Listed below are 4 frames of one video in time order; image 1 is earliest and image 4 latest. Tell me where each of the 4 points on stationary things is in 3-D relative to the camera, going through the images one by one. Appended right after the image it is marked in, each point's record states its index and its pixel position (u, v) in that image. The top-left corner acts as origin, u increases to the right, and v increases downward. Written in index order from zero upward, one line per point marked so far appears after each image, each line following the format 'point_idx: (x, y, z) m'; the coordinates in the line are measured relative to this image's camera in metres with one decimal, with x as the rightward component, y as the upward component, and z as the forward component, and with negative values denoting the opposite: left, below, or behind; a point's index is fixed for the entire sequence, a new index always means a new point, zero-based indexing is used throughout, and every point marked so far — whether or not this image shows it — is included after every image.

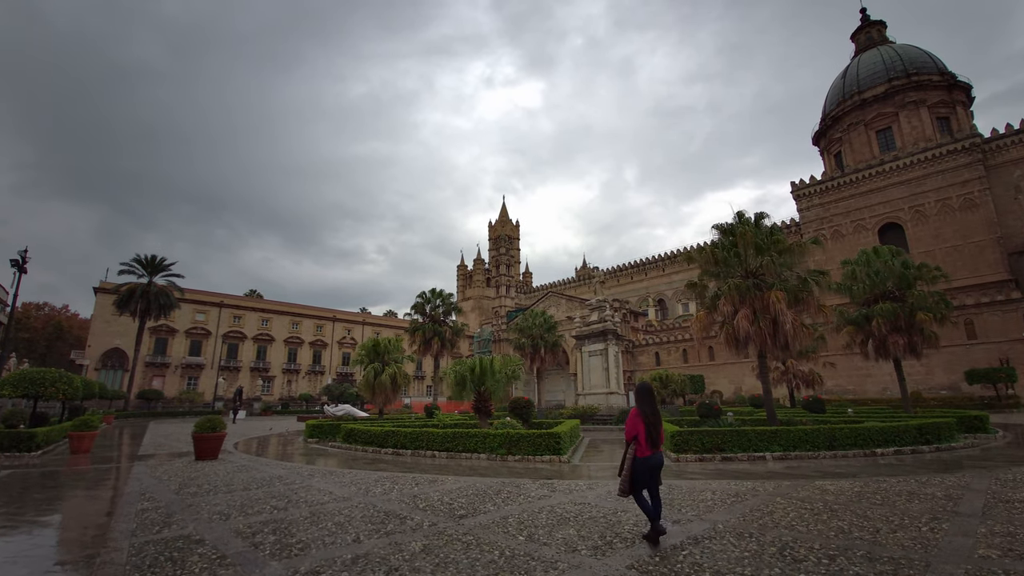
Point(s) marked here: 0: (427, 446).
0: (-2.5, -4.7, +14.3) m
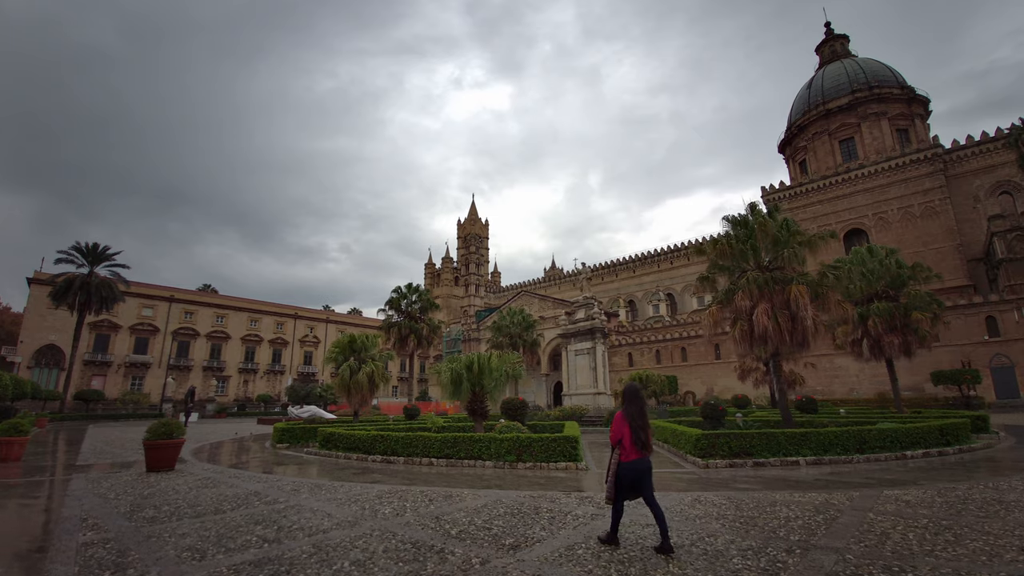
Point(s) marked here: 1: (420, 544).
0: (-2.4, -4.4, +12.8) m
1: (-1.1, -2.9, +5.5) m
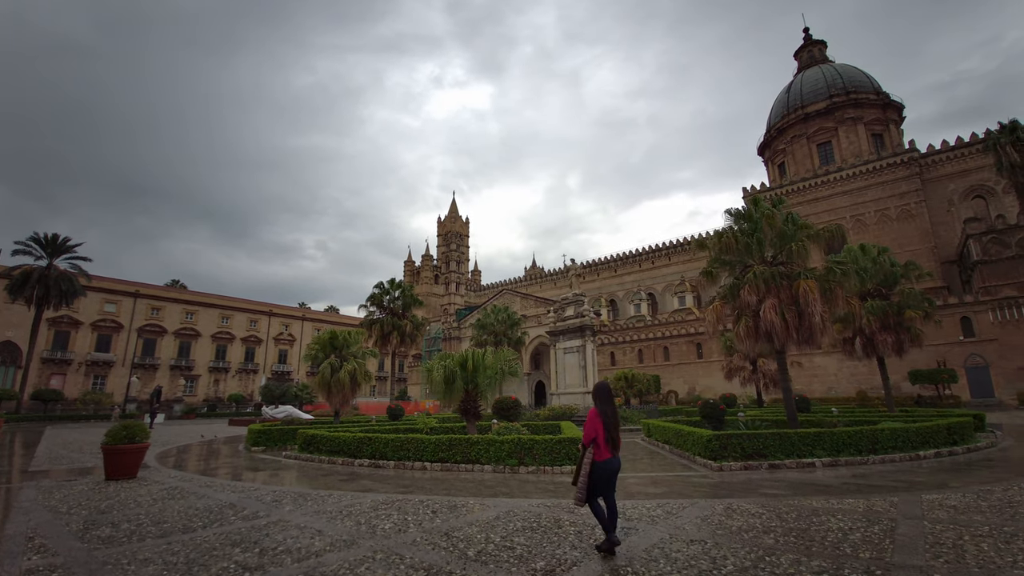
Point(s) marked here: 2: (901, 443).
0: (-2.4, -4.1, +11.8) m
1: (-0.7, -2.7, +4.7) m
2: (+9.8, -3.9, +12.1) m
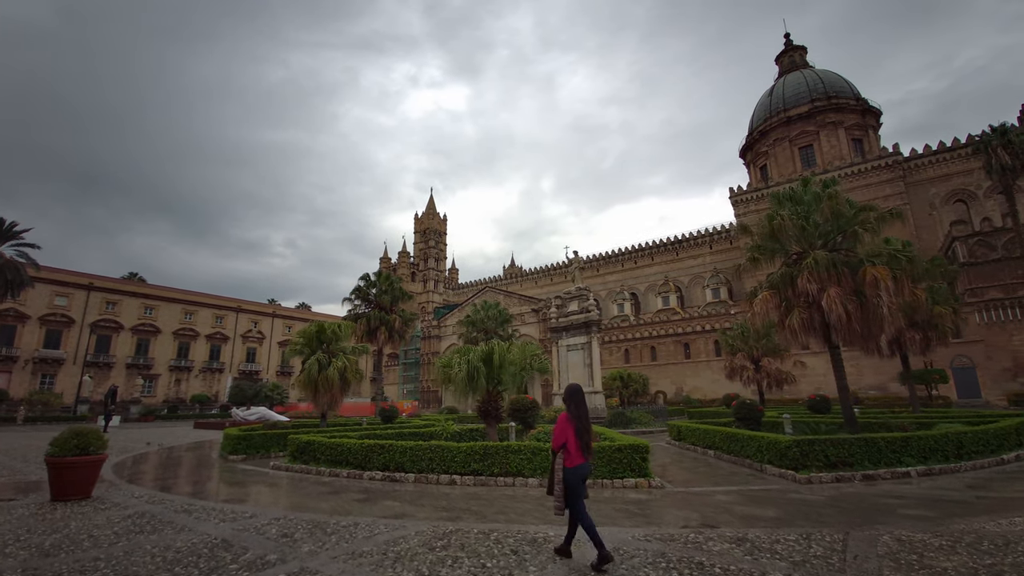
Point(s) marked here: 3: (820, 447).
0: (-1.5, -3.7, +9.9) m
1: (+0.6, -2.3, +2.8) m
2: (+10.7, -3.6, +10.9) m
3: (+6.1, -3.2, +9.6) m
